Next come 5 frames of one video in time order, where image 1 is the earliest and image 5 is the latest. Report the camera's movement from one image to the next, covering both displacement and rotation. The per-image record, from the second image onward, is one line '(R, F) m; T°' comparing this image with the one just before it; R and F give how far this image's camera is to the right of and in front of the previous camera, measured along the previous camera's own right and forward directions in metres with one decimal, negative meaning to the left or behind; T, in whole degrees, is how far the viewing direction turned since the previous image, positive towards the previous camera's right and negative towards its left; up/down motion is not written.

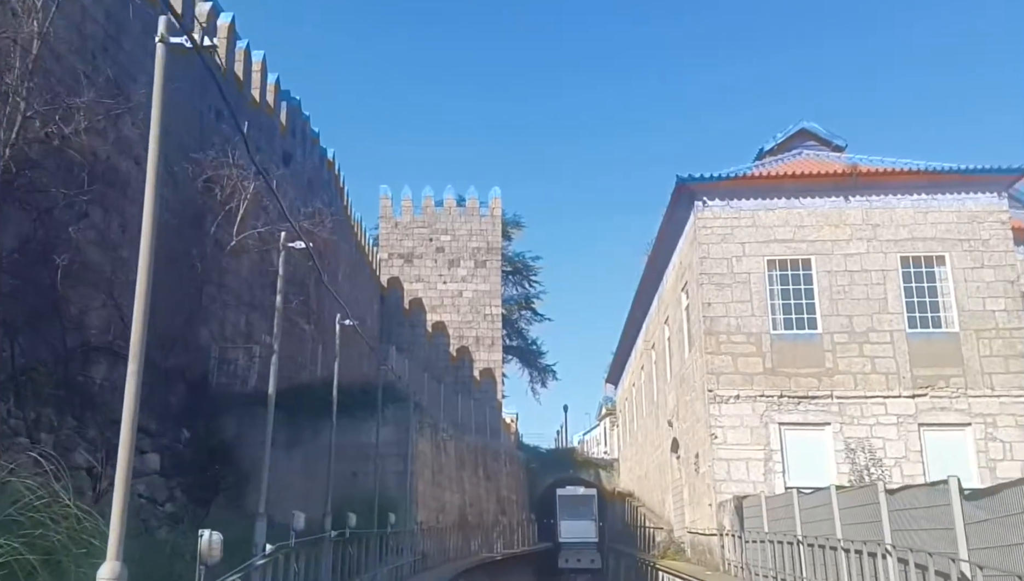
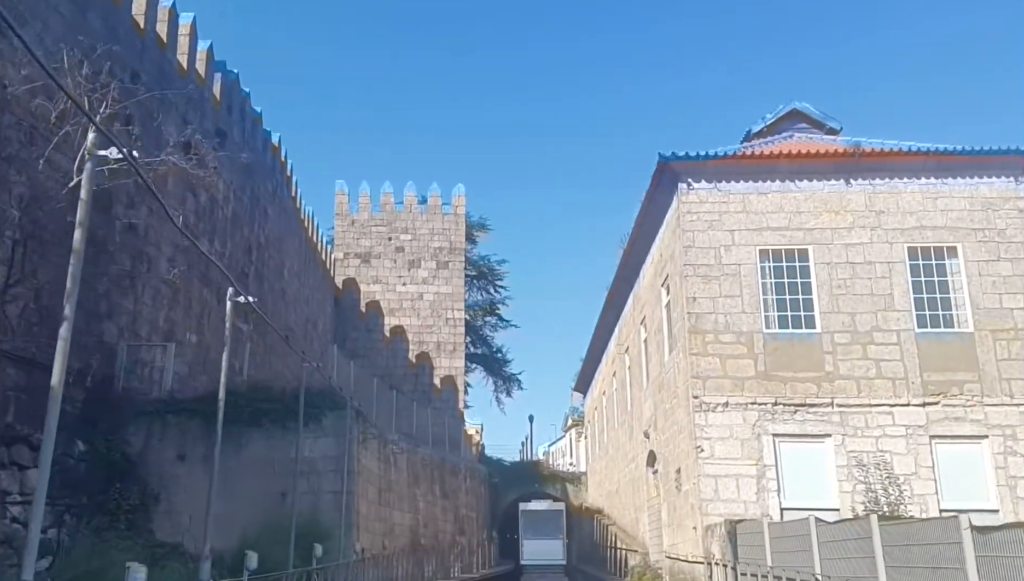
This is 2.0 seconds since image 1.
(+0.1, +2.0) m; +2°
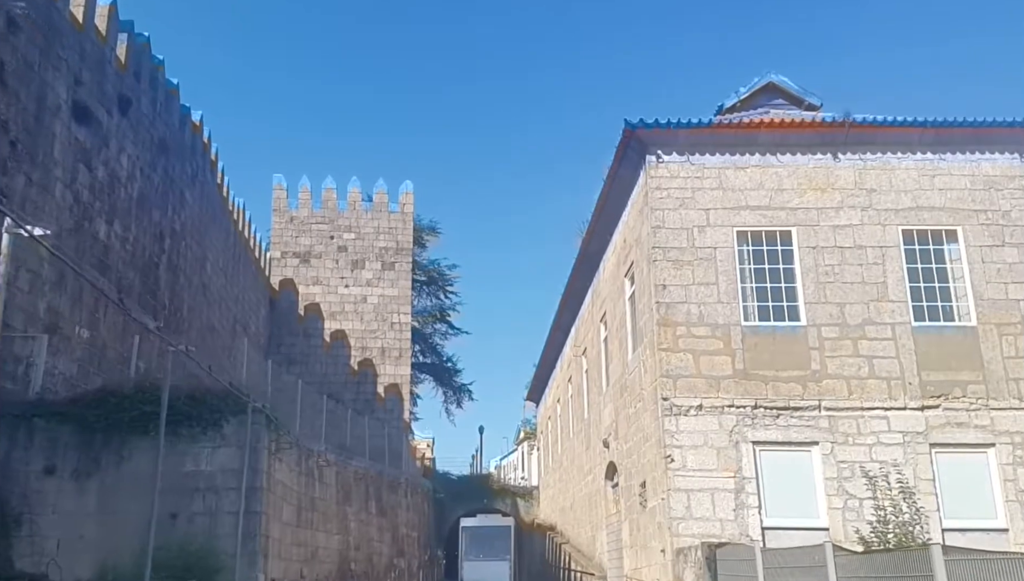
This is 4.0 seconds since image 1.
(+0.2, +1.9) m; +3°
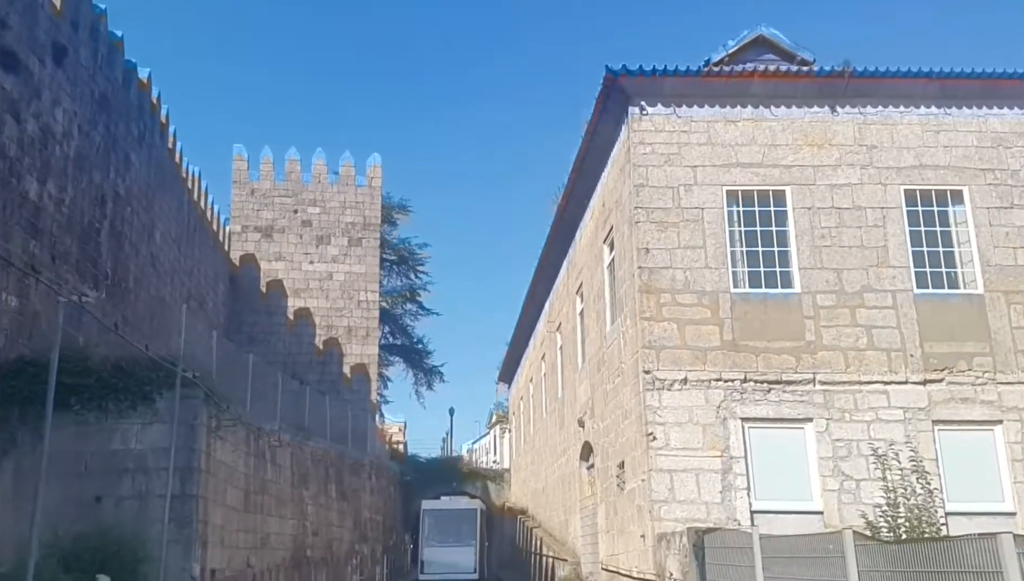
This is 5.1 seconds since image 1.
(+0.1, +1.1) m; +2°
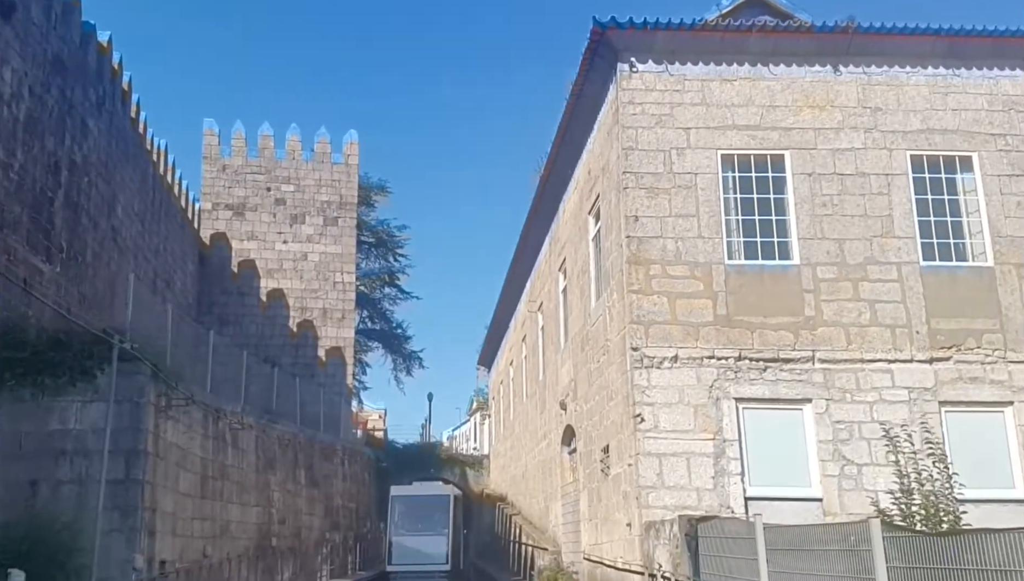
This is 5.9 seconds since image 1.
(0.0, +0.8) m; +1°
